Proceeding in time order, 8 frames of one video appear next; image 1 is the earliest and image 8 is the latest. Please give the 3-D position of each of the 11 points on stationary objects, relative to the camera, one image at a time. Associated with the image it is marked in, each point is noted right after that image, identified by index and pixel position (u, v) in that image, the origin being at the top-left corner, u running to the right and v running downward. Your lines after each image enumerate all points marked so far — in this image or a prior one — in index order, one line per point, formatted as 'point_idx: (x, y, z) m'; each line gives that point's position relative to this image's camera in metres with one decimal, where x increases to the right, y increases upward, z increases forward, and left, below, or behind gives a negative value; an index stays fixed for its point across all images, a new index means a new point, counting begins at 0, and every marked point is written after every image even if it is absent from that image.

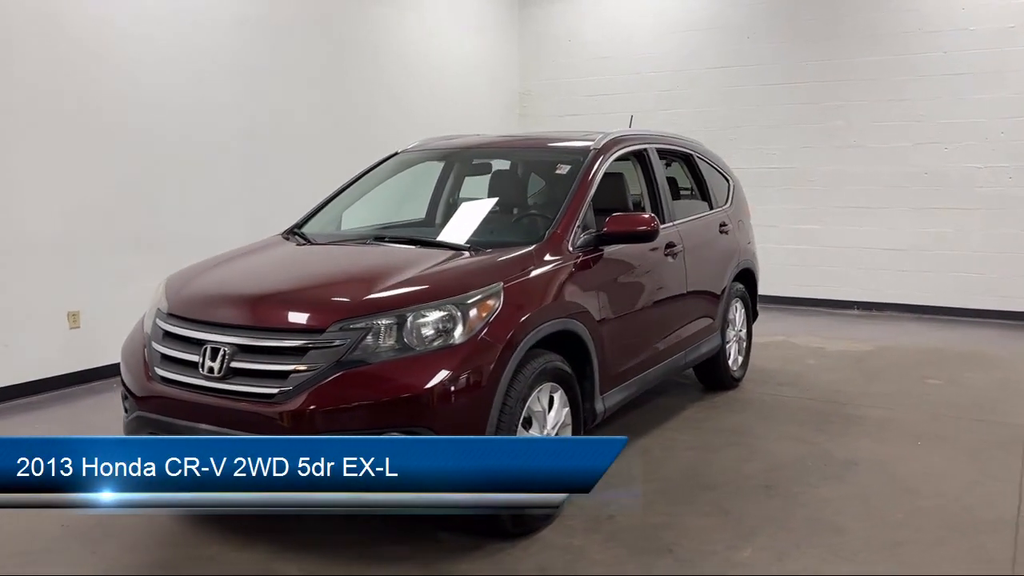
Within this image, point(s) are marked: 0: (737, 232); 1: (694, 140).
0: (+1.3, +0.3, +5.1) m
1: (+1.0, +0.8, +5.2) m
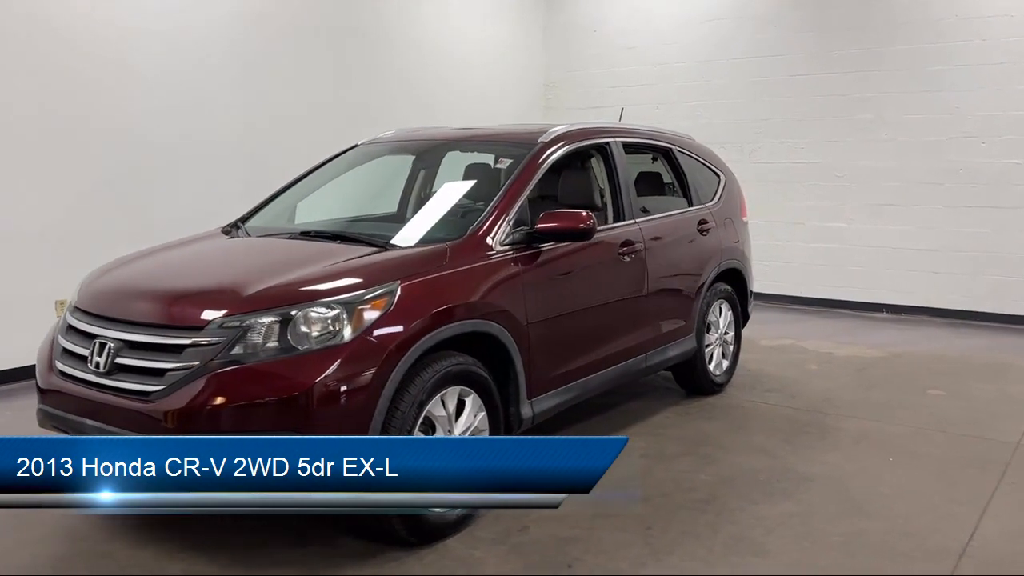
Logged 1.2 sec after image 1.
0: (+1.1, +0.3, +4.9) m
1: (+0.9, +0.8, +4.9) m
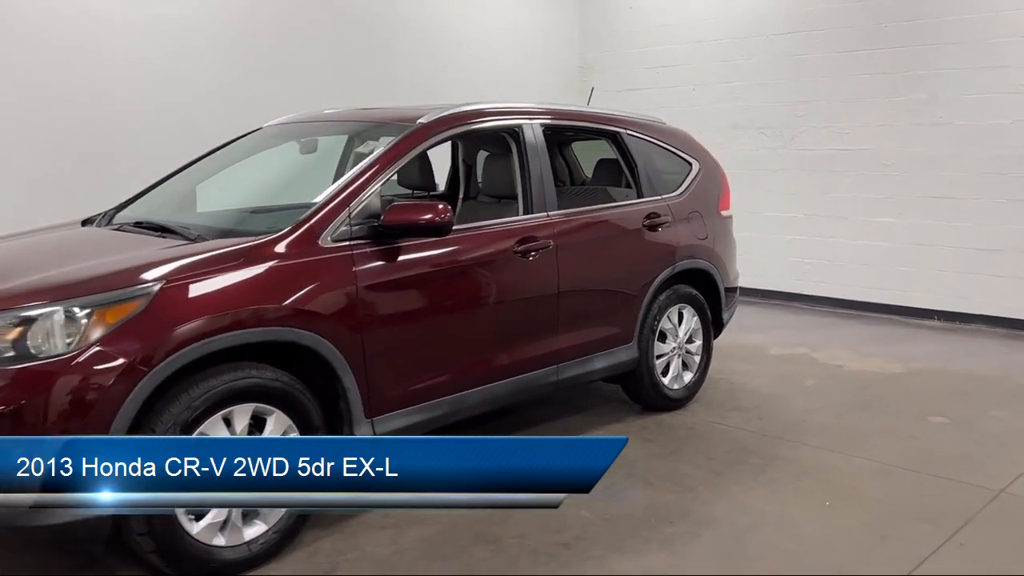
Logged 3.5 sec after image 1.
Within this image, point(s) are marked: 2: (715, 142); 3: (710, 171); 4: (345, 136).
0: (+0.8, +0.3, +4.3) m
1: (+0.6, +0.8, +4.4) m
2: (+1.8, +1.3, +8.0) m
3: (+1.0, +0.6, +4.7) m
4: (-0.6, +0.6, +3.5) m
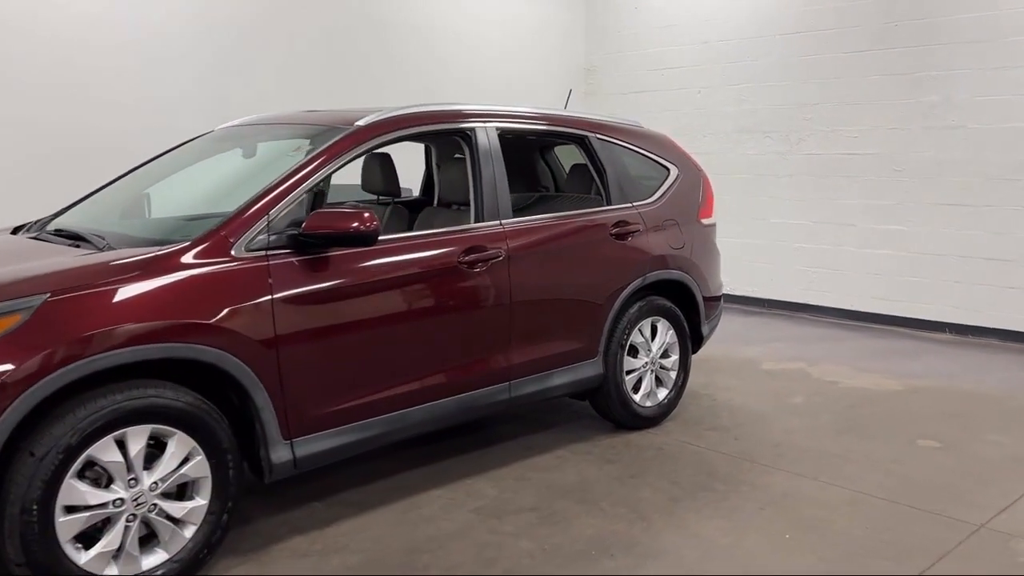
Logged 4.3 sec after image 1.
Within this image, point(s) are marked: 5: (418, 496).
0: (+0.6, +0.2, +4.1) m
1: (+0.4, +0.8, +4.2) m
2: (+1.8, +1.2, +7.8) m
3: (+0.9, +0.5, +4.4) m
4: (-0.8, +0.5, +3.4) m
5: (-0.3, -0.8, +3.3) m
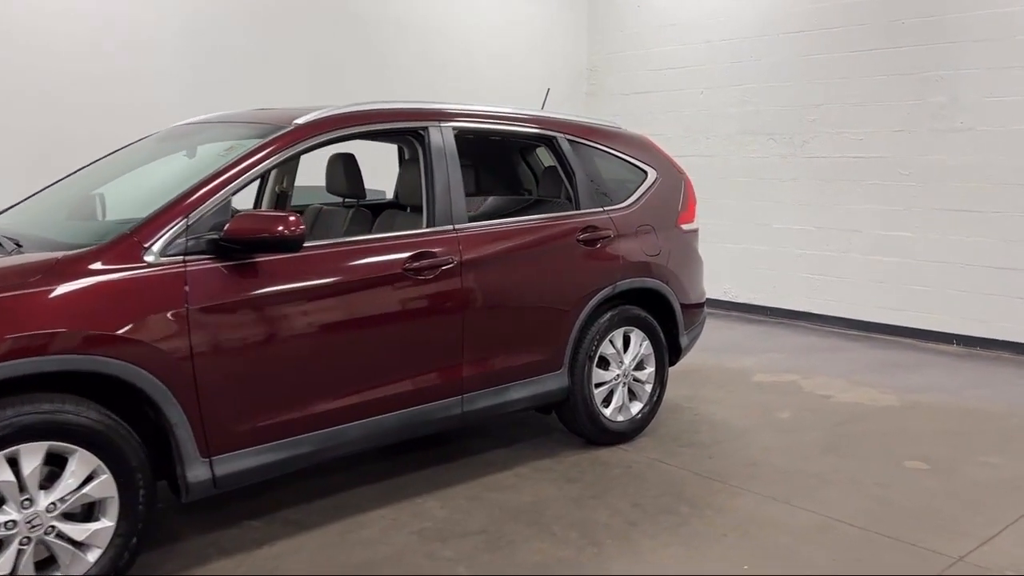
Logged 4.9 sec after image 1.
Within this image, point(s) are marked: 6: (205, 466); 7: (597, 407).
0: (+0.5, +0.2, +3.9) m
1: (+0.3, +0.7, +4.0) m
2: (+1.7, +1.2, +7.5) m
3: (+0.7, +0.5, +4.2) m
4: (-0.9, +0.5, +3.2) m
5: (-0.5, -0.8, +3.1) m
6: (-0.9, -0.5, +2.6) m
7: (+0.4, -0.5, +3.8) m
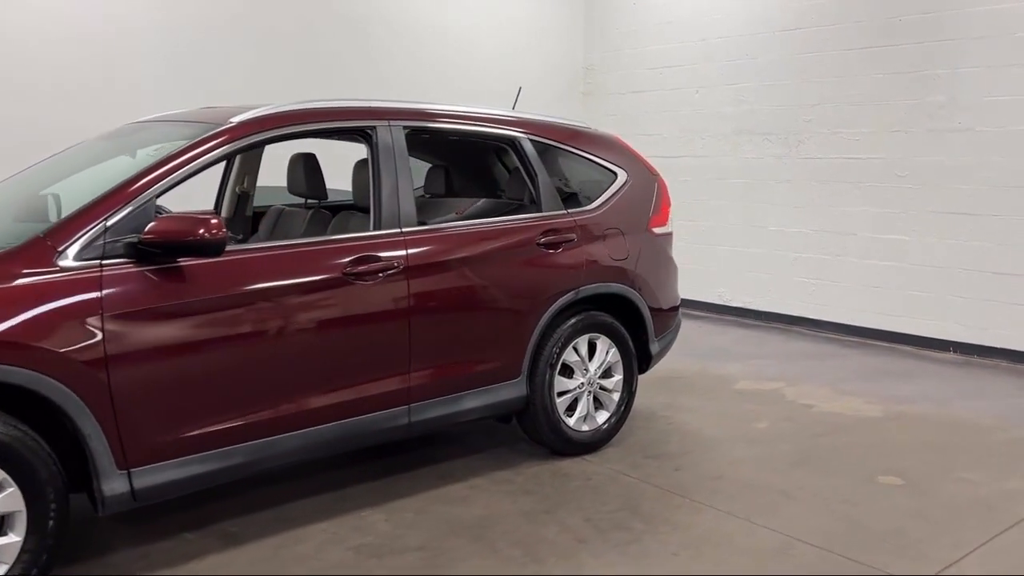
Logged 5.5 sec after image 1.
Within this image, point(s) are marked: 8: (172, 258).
0: (+0.3, +0.2, +3.8) m
1: (+0.1, +0.7, +3.8) m
2: (+1.7, +1.1, +7.4) m
3: (+0.6, +0.5, +4.1) m
4: (-1.1, +0.5, +3.1) m
5: (-0.7, -0.8, +3.0) m
6: (-1.1, -0.5, +2.5) m
7: (+0.2, -0.5, +3.7) m
8: (-1.0, +0.1, +2.6) m
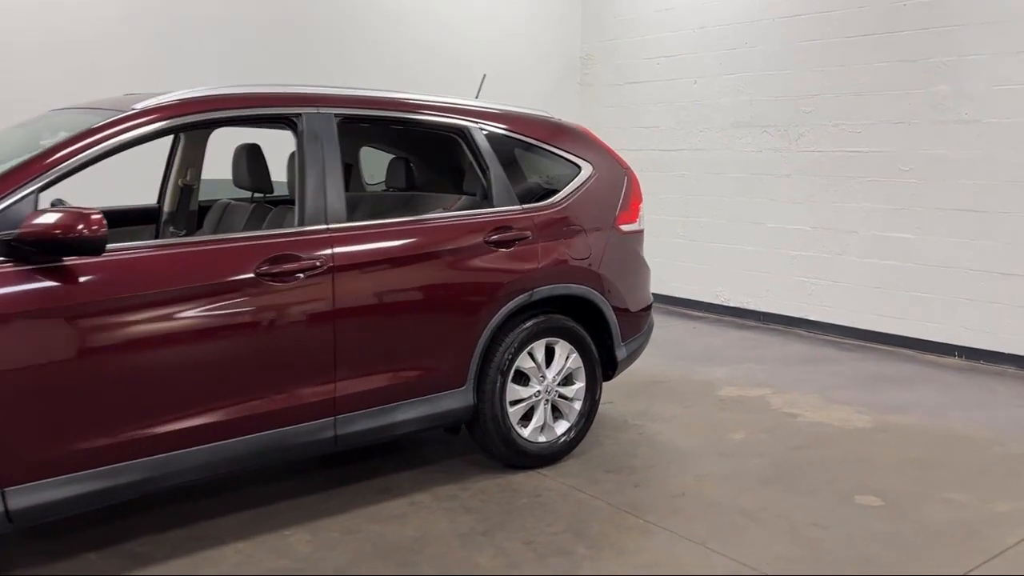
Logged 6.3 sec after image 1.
0: (+0.1, +0.2, +3.5) m
1: (-0.1, +0.7, +3.6) m
2: (+1.6, +1.1, +7.1) m
3: (+0.4, +0.5, +3.8) m
4: (-1.3, +0.5, +2.9) m
5: (-0.9, -0.8, +2.8) m
6: (-1.3, -0.5, +2.3) m
7: (0.0, -0.5, +3.4) m
8: (-1.2, +0.1, +2.4) m
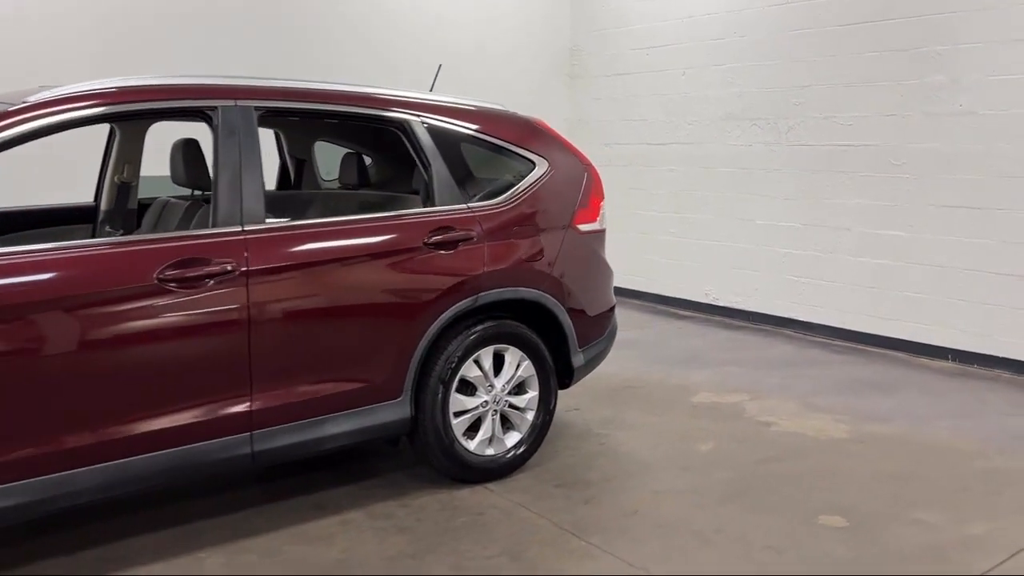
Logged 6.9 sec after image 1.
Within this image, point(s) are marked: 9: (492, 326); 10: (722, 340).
0: (-0.1, +0.2, +3.3) m
1: (-0.3, +0.7, +3.4) m
2: (+1.5, +1.1, +6.8) m
3: (+0.2, +0.5, +3.6) m
4: (-1.5, +0.5, +2.7) m
5: (-1.1, -0.8, +2.6) m
6: (-1.5, -0.6, +2.1) m
7: (-0.2, -0.5, +3.2) m
8: (-1.4, +0.1, +2.2) m
9: (-0.1, -0.1, +3.3) m
10: (+1.4, -0.3, +6.1) m
